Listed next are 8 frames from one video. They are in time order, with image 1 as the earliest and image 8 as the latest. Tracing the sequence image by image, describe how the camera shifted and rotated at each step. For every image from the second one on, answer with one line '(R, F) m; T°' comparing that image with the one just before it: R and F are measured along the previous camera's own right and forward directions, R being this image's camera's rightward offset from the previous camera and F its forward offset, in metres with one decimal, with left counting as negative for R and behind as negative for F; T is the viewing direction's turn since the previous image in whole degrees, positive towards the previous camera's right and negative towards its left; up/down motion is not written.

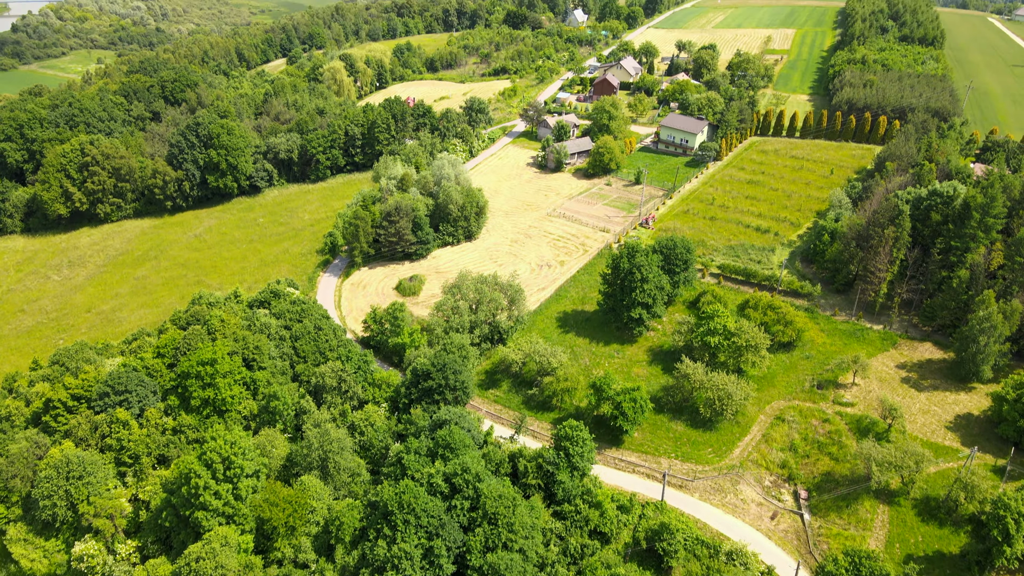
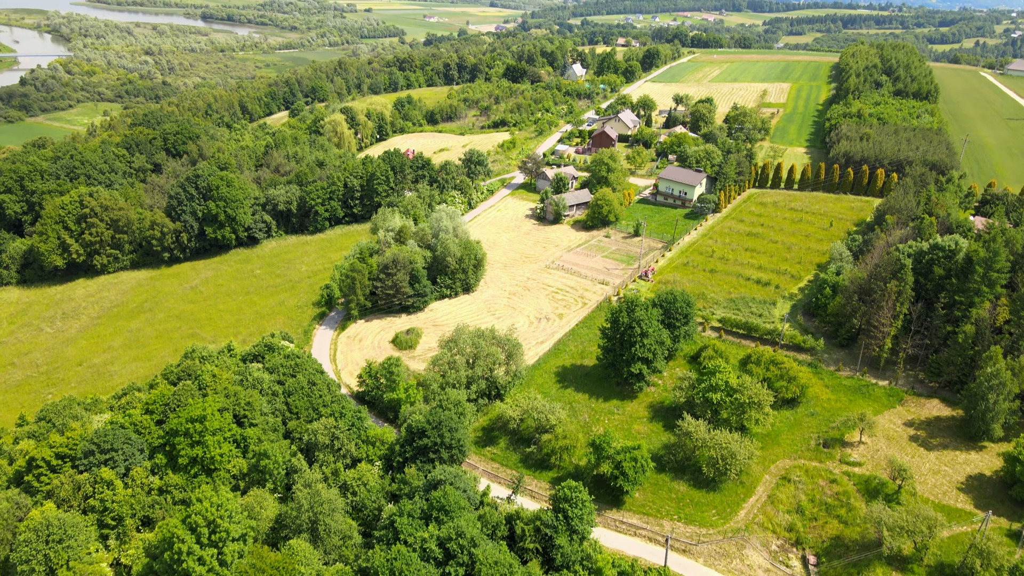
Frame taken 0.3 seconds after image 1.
(+0.1, +0.5) m; 0°
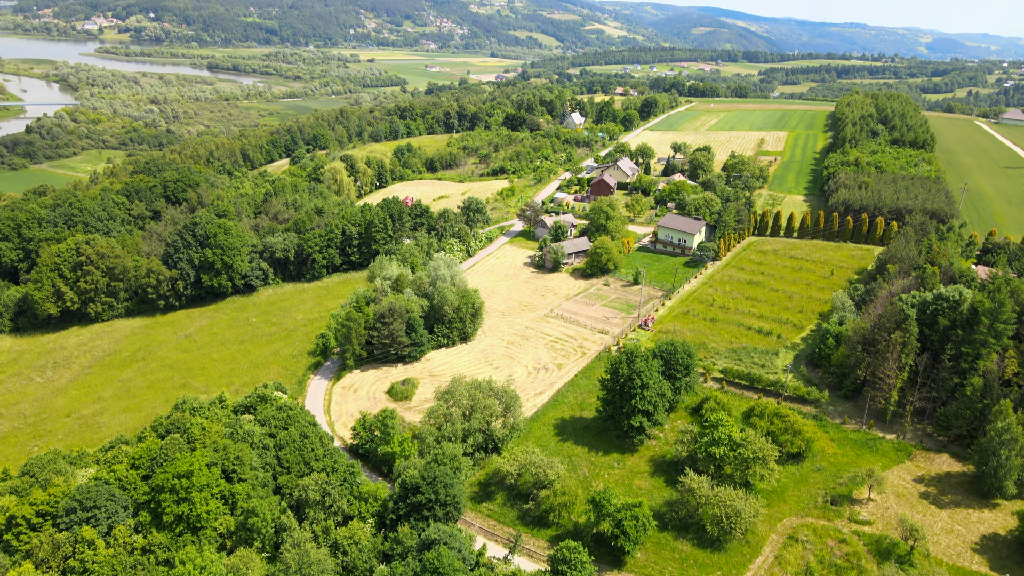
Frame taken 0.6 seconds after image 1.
(+0.1, +0.5) m; 0°
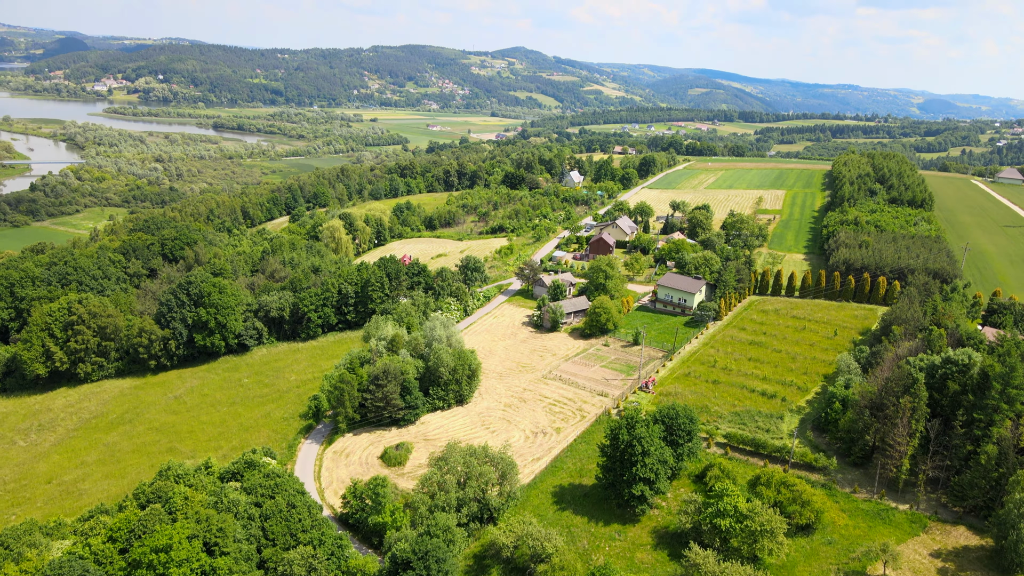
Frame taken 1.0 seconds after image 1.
(+0.2, +0.7) m; 0°
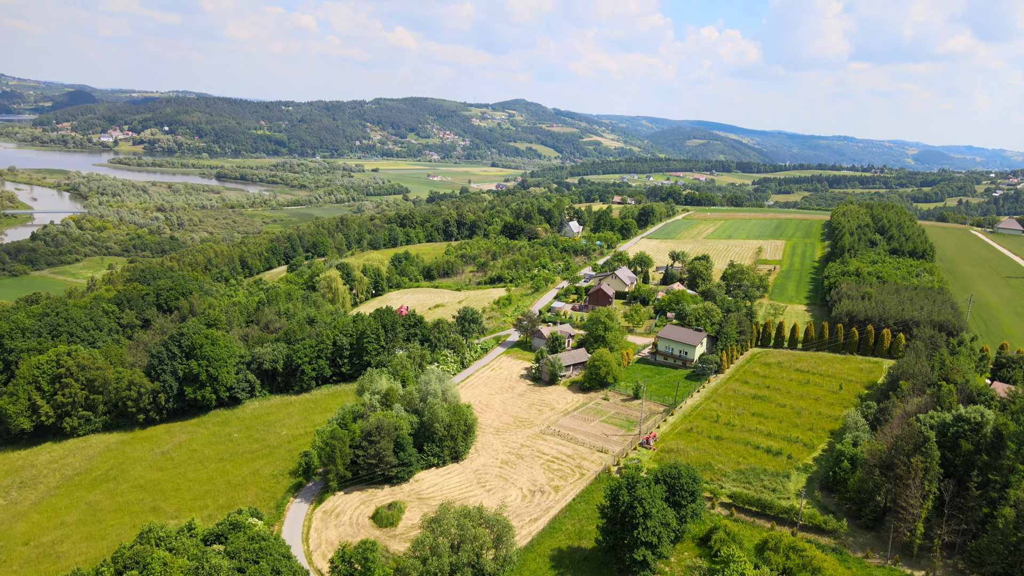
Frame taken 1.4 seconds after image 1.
(+0.2, +0.7) m; 0°
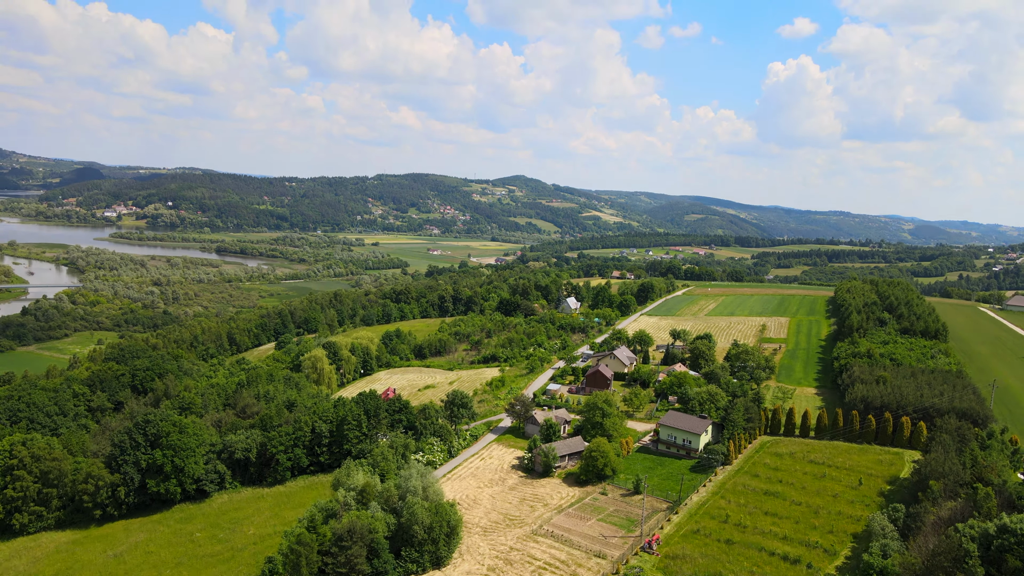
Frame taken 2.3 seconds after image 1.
(+0.6, +2.7) m; 0°
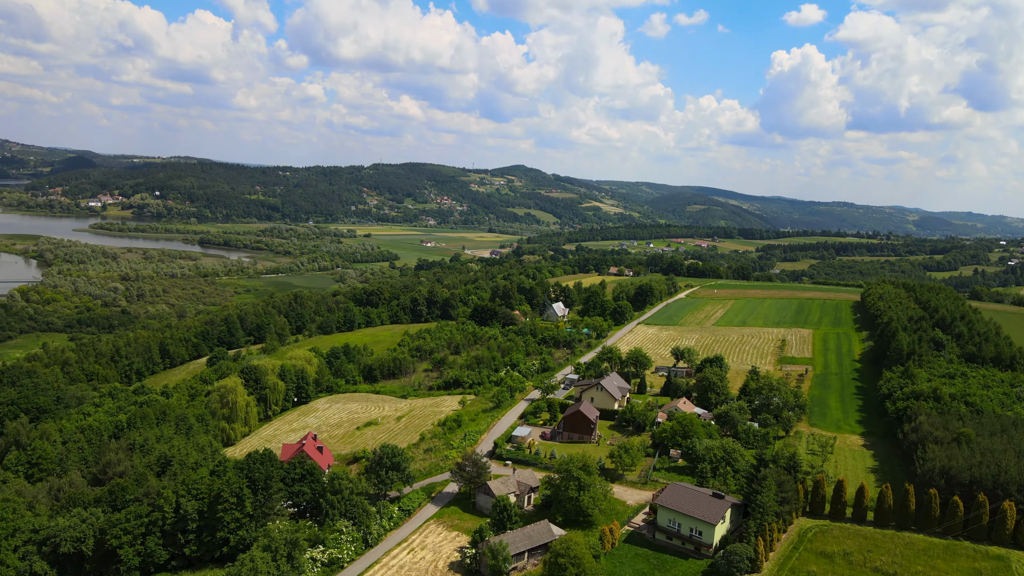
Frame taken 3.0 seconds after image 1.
(+2.8, +13.3) m; 0°
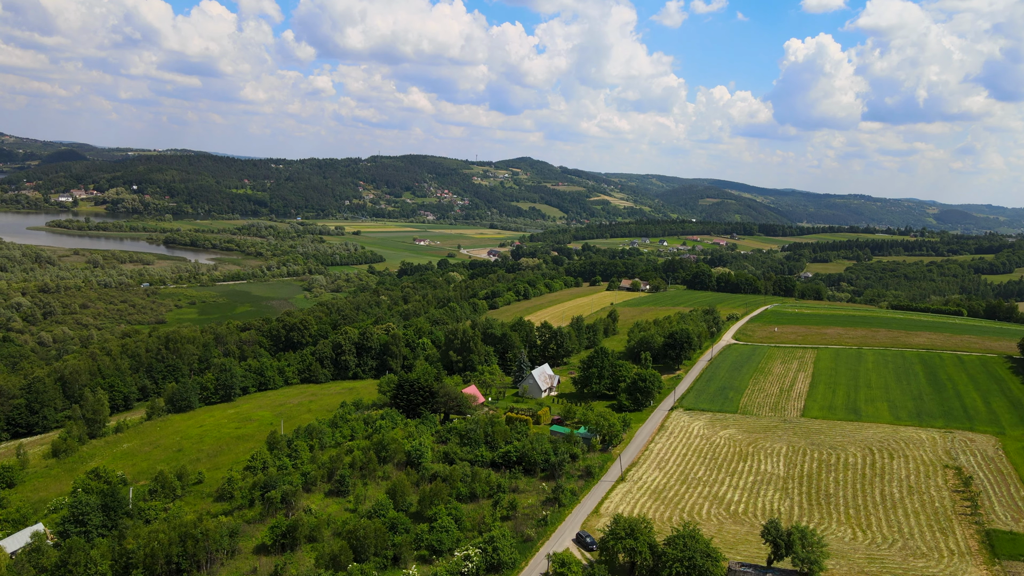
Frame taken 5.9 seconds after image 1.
(+4.0, +33.6) m; -1°
